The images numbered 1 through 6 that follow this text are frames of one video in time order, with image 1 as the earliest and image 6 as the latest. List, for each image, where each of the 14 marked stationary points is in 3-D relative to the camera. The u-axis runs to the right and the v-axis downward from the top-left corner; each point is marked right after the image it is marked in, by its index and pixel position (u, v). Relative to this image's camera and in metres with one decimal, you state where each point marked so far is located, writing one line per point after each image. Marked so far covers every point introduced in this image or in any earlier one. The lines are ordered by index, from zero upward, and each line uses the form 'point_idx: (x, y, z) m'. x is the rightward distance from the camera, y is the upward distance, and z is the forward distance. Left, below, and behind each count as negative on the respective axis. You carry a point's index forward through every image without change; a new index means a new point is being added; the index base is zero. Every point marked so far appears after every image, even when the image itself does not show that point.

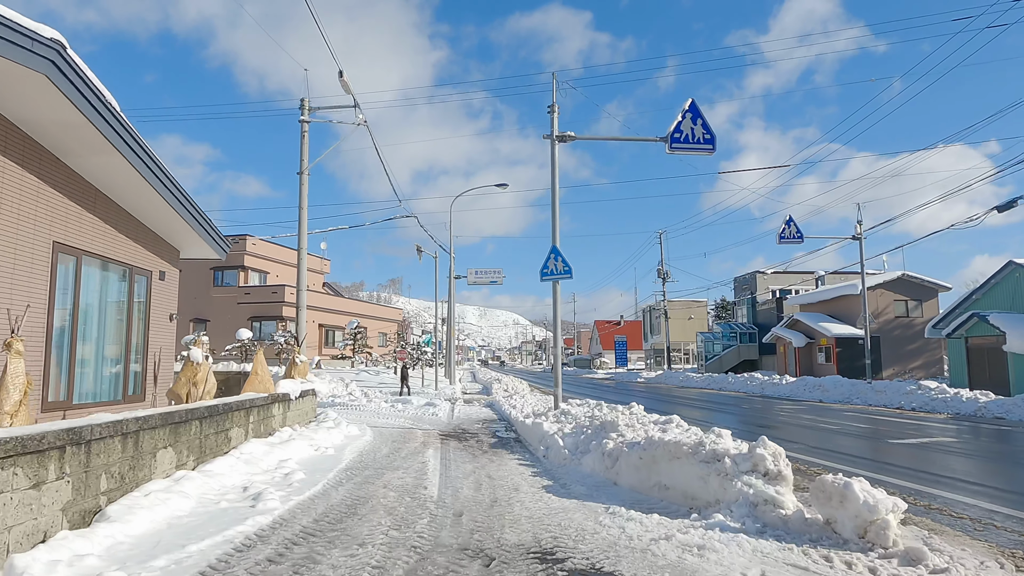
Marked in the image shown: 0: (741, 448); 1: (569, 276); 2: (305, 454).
0: (+2.3, -1.6, +6.3) m
1: (+1.2, +0.2, +13.3) m
2: (-3.0, -2.4, +9.3) m
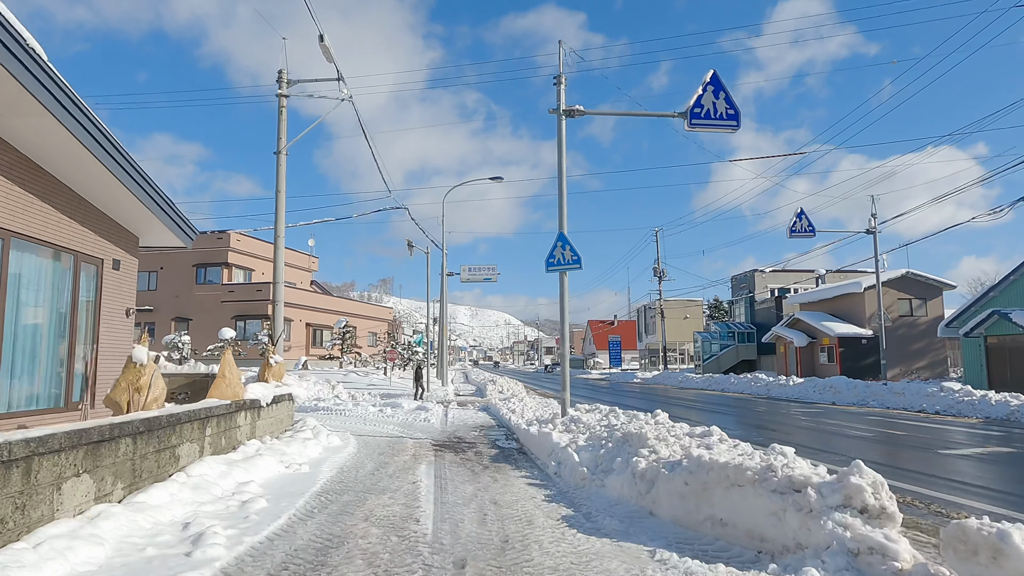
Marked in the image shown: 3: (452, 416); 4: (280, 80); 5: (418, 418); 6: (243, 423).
0: (+2.4, -1.4, +4.9) m
1: (+1.2, +0.4, +11.9) m
2: (-3.0, -2.3, +7.8) m
3: (-1.7, -3.5, +17.4) m
4: (-5.1, +4.6, +13.9) m
5: (-2.4, -3.3, +16.2) m
6: (-3.8, -1.9, +9.0) m
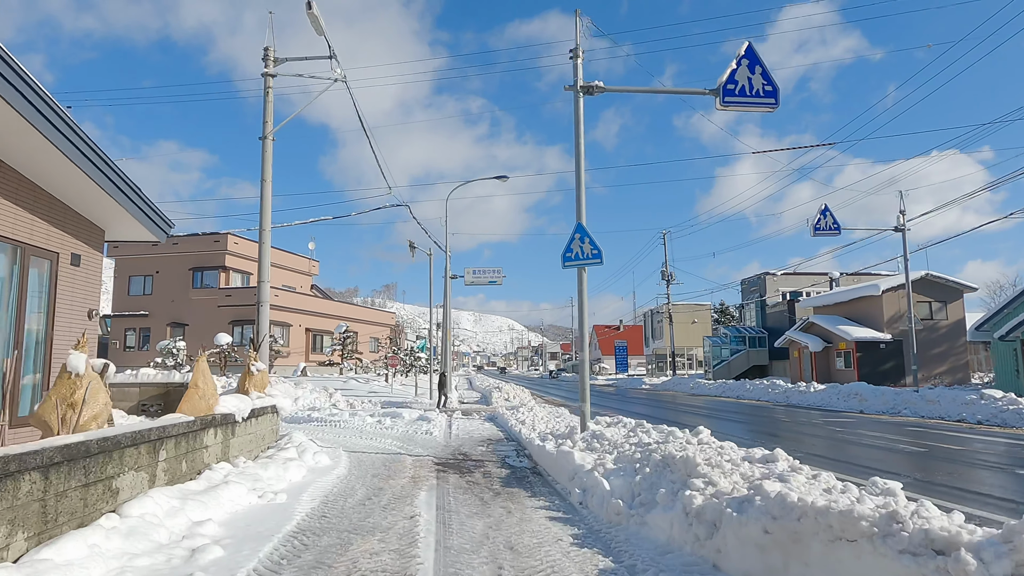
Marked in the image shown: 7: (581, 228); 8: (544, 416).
0: (+2.6, -1.3, +3.5) m
1: (+1.4, +0.4, +10.5) m
2: (-2.8, -2.2, +6.4) m
3: (-1.4, -3.5, +16.0) m
4: (-4.9, +4.6, +12.6) m
5: (-2.2, -3.3, +14.8) m
6: (-3.6, -1.9, +7.7) m
7: (+1.2, +1.0, +10.7) m
8: (+0.8, -3.2, +16.0) m
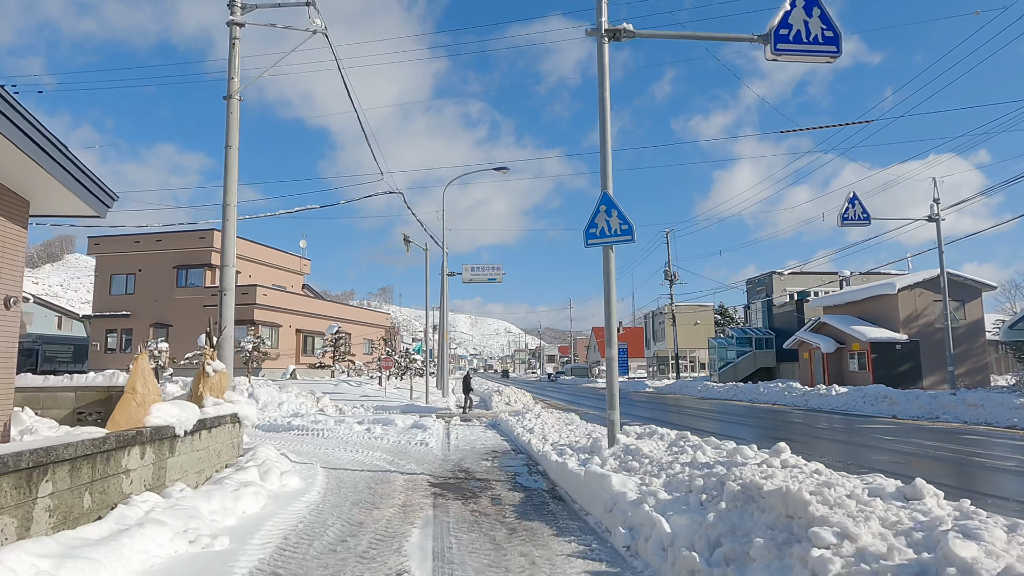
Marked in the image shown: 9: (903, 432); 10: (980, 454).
0: (+2.8, -1.1, +1.7) m
1: (+1.6, +0.6, +8.7) m
2: (-2.6, -2.0, +4.6) m
3: (-1.3, -3.3, +14.2) m
4: (-4.7, +4.8, +10.8) m
5: (-2.1, -3.1, +13.0) m
6: (-3.4, -1.6, +5.8) m
7: (+1.3, +1.2, +8.9) m
8: (+1.0, -3.0, +14.1) m
9: (+12.3, -4.6, +19.9) m
10: (+12.1, -4.4, +16.3) m
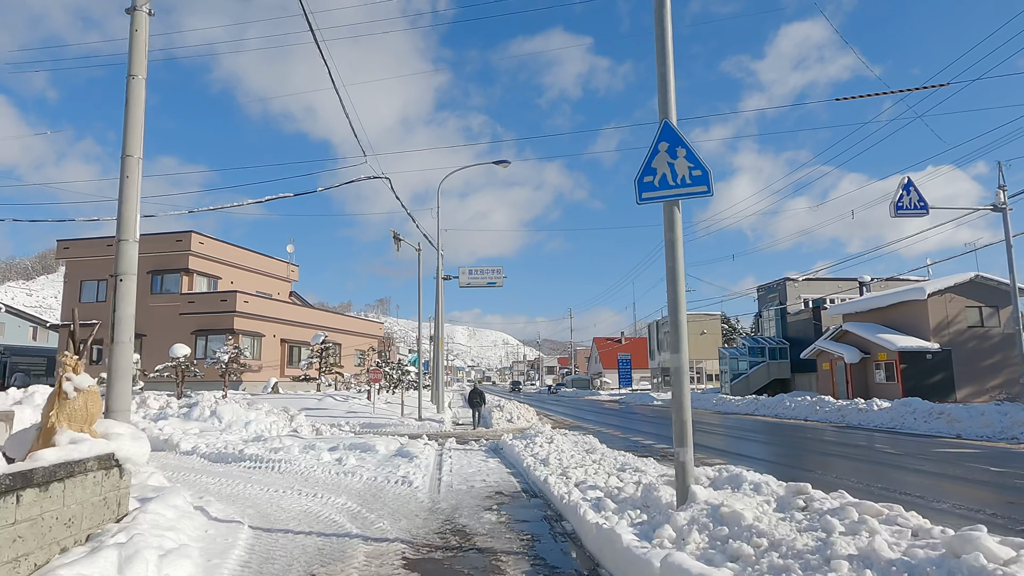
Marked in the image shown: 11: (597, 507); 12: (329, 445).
0: (+3.0, -0.7, -1.2) m
1: (+1.8, +0.9, +5.8) m
2: (-2.4, -1.7, +1.7) m
3: (-1.1, -3.2, +11.2) m
4: (-4.6, +5.0, +7.9) m
5: (-1.9, -3.0, +10.0) m
6: (-3.3, -1.3, +2.9) m
7: (+1.5, +1.5, +6.0) m
8: (+1.1, -2.9, +11.2) m
9: (+12.4, -4.5, +17.0) m
10: (+12.2, -4.2, +13.4) m
11: (+0.9, -2.3, +6.6) m
12: (-4.1, -3.5, +14.3) m
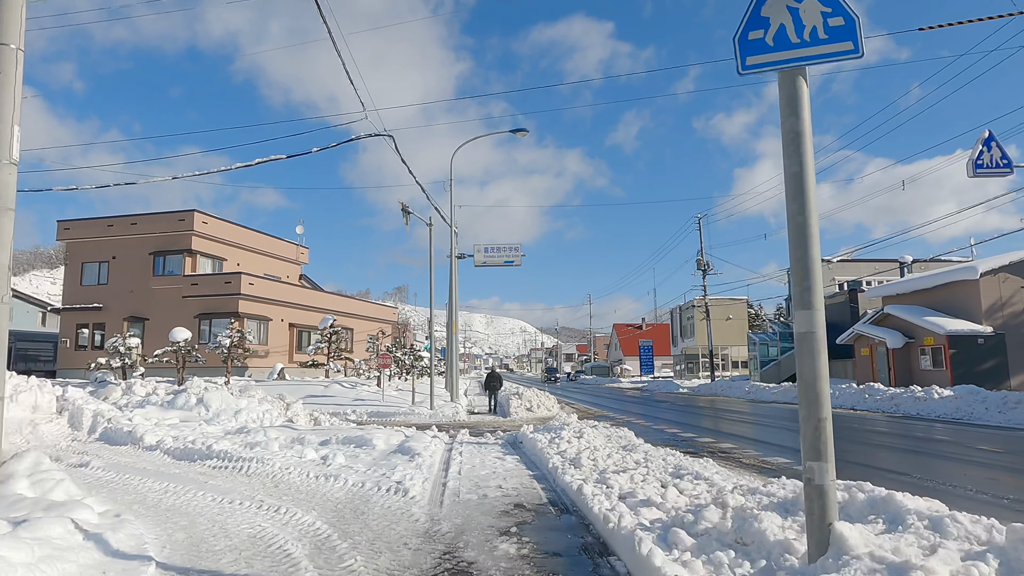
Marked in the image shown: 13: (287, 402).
0: (+2.9, -0.4, -3.4) m
1: (+1.9, +1.3, +3.6) m
2: (-2.3, -1.3, -0.4) m
3: (-0.8, -2.6, +9.2) m
4: (-4.4, +5.4, +5.8) m
5: (-1.6, -2.4, +8.0) m
6: (-3.2, -0.9, +0.9) m
7: (+1.7, +1.9, +3.8) m
8: (+1.4, -2.3, +9.1) m
9: (+12.9, -3.8, +14.6) m
10: (+12.6, -3.6, +11.0) m
11: (+1.1, -1.8, +4.5) m
12: (-3.7, -2.9, +12.3) m
13: (-6.4, -3.3, +18.1) m
